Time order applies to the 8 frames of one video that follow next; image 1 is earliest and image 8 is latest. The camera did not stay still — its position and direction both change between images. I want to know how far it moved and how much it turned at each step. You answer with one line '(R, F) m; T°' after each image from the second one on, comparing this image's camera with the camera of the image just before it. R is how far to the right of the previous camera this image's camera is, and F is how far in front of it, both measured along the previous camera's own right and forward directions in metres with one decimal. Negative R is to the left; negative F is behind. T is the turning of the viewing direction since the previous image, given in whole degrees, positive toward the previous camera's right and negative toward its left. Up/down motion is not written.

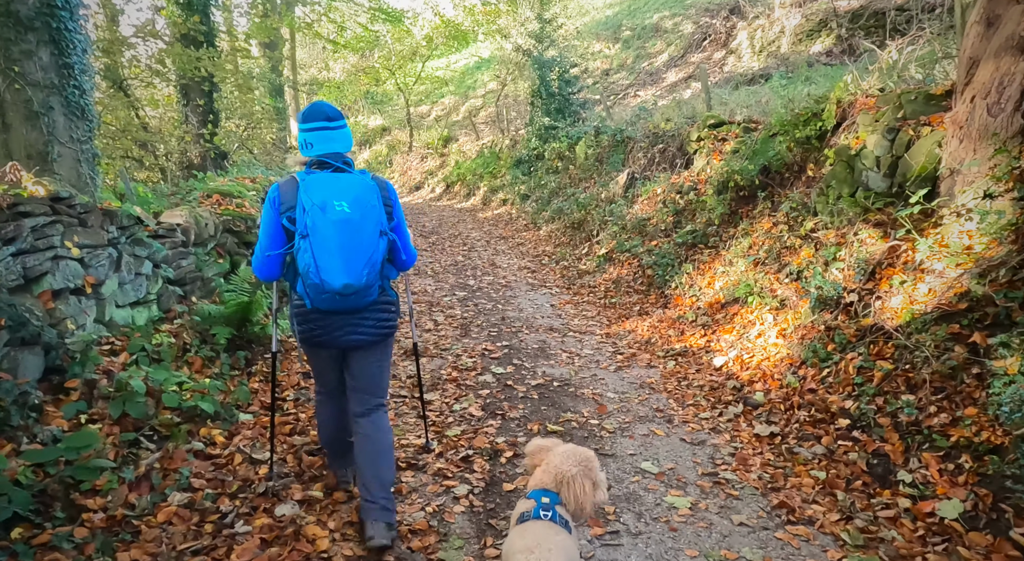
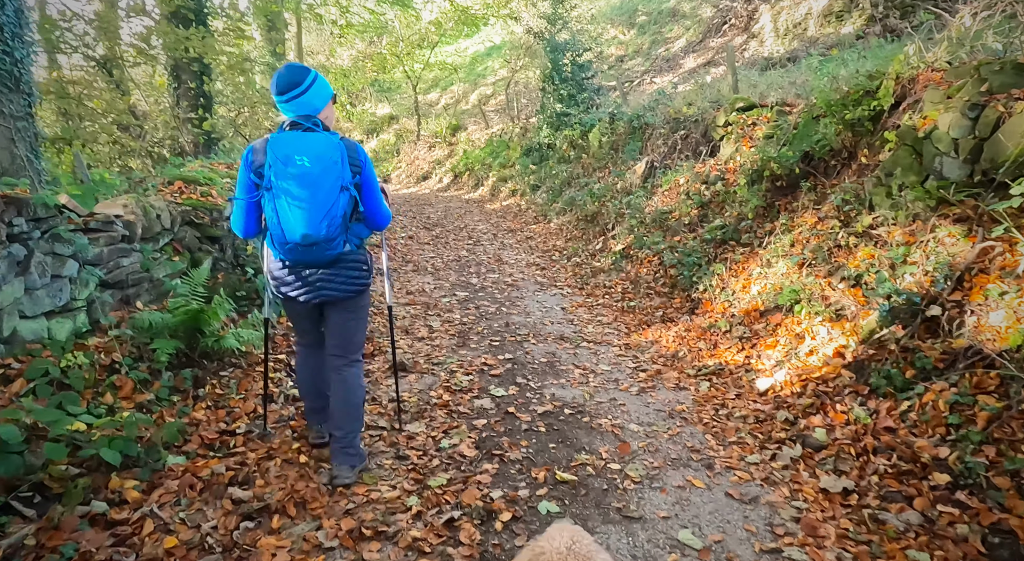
(+0.1, +1.0) m; -1°
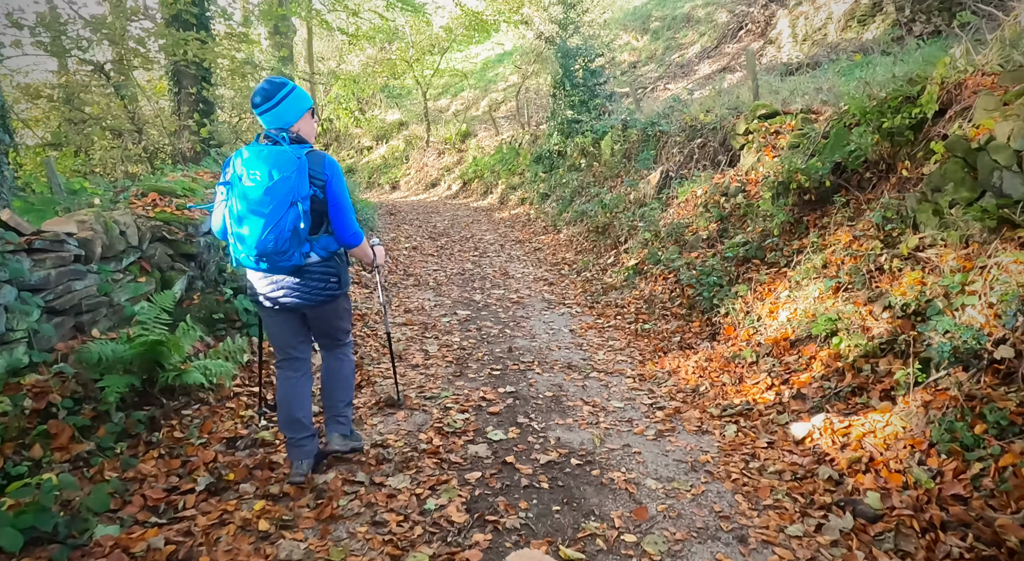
(+0.1, +0.6) m; -1°
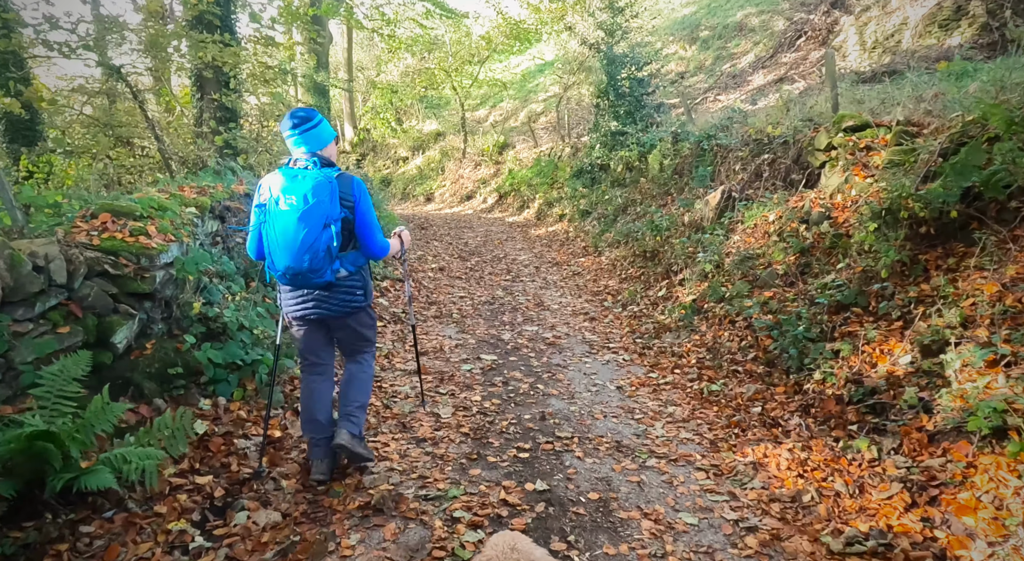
(0.0, +1.4) m; -3°
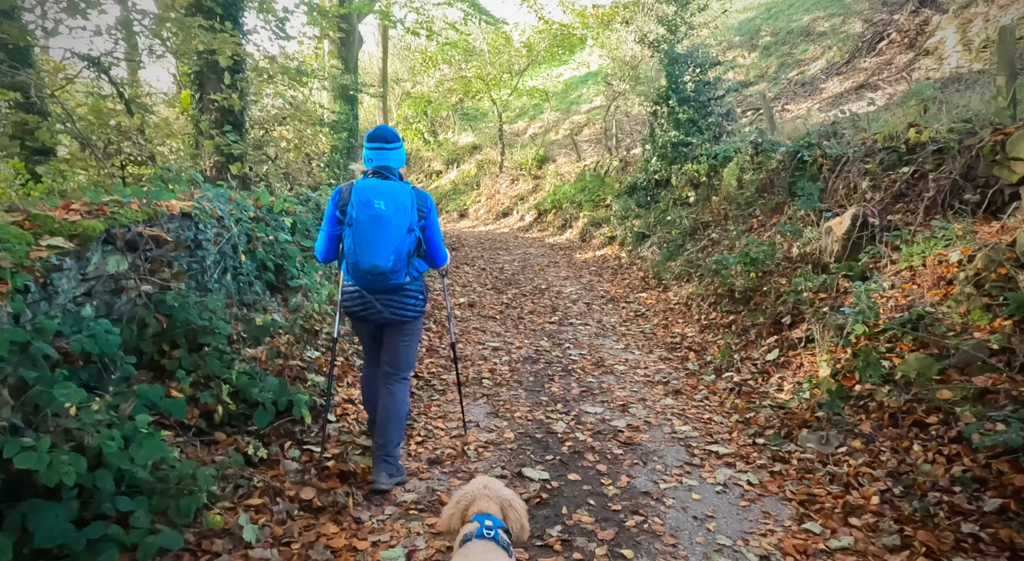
(-0.2, +2.6) m; -3°
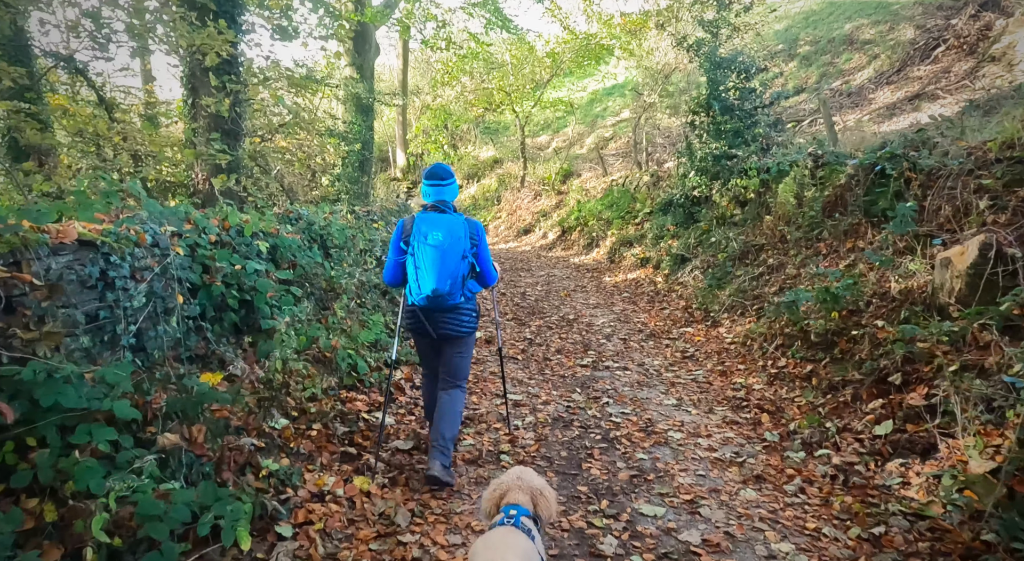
(-0.1, +1.7) m; -2°
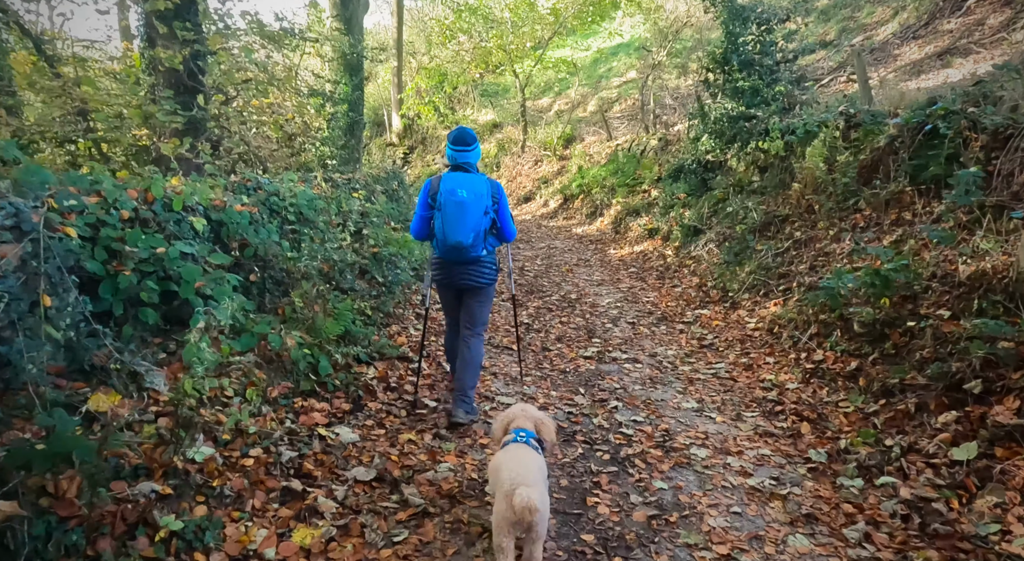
(+0.1, +1.2) m; 0°
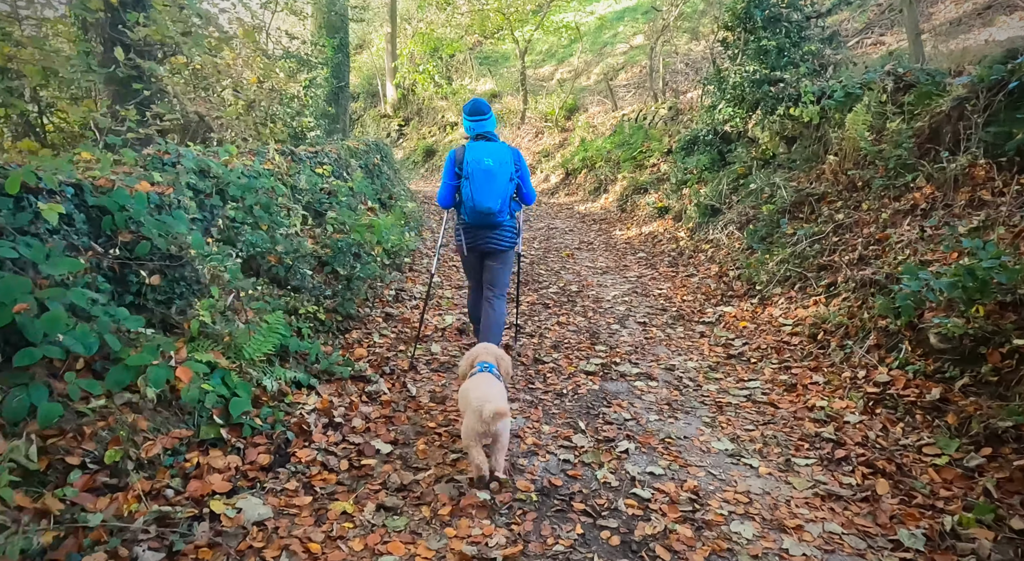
(+0.2, +1.5) m; 0°
